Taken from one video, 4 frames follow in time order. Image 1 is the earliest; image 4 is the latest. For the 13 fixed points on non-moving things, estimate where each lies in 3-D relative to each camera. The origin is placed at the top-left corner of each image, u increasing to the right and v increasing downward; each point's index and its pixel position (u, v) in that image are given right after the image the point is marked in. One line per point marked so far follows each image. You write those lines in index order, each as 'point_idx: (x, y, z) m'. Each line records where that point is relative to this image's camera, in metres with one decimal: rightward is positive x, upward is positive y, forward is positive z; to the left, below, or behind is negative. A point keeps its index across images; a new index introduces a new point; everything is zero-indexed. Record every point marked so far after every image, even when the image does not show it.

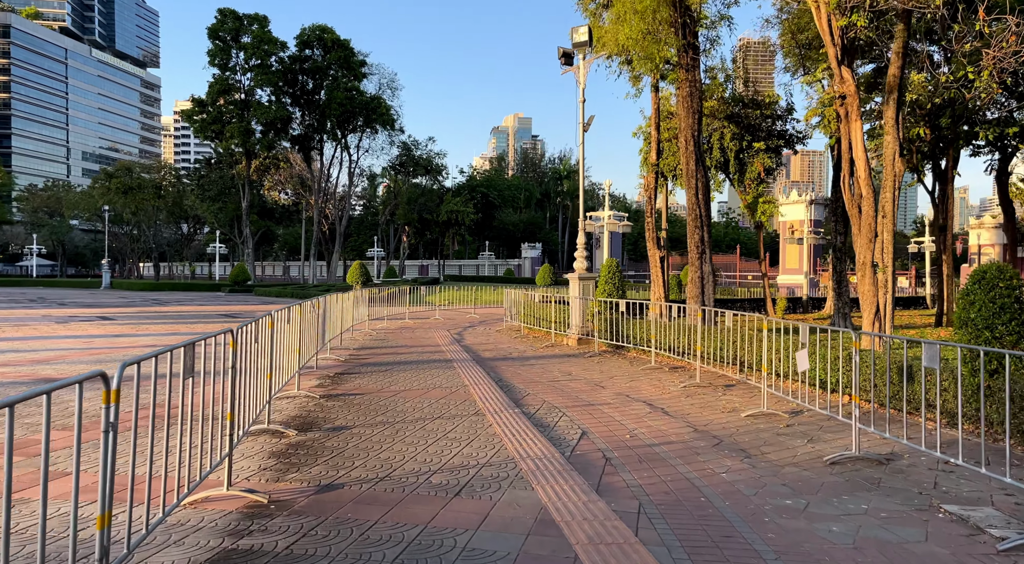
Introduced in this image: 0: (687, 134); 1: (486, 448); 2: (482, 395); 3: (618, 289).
0: (+3.3, +2.8, +12.2) m
1: (-0.2, -1.3, +4.9) m
2: (-0.3, -1.2, +6.9) m
3: (+2.1, -0.2, +12.2) m
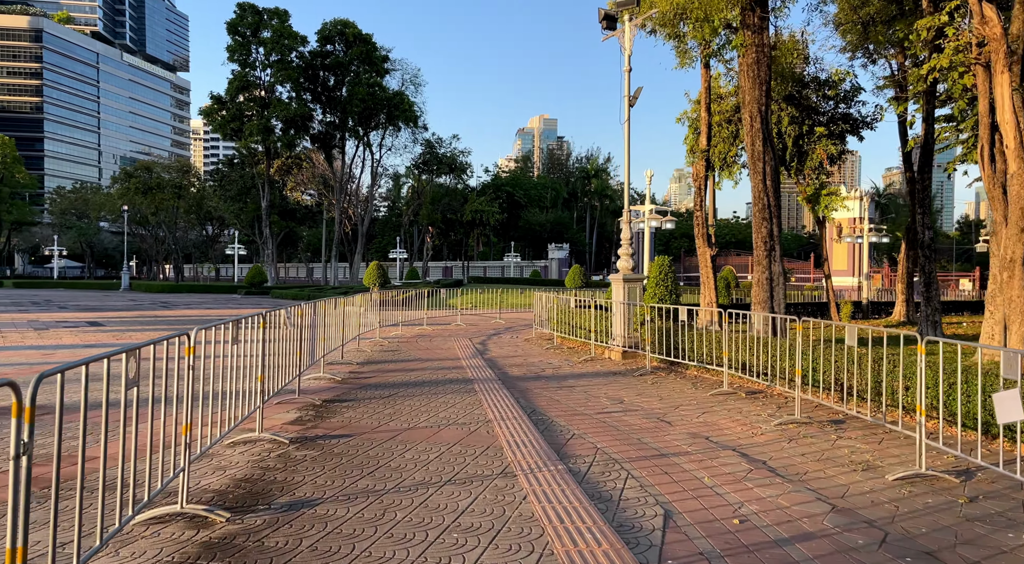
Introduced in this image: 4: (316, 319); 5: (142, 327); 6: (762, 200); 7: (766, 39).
0: (+3.8, +2.8, +10.3) m
1: (0.0, -1.3, +3.1) m
2: (0.0, -1.2, +5.1) m
3: (+2.6, -0.2, +10.2) m
4: (-2.4, -0.5, +8.0) m
5: (-8.5, -1.0, +14.9) m
6: (+4.0, +1.3, +10.3) m
7: (+4.0, +3.8, +10.2) m
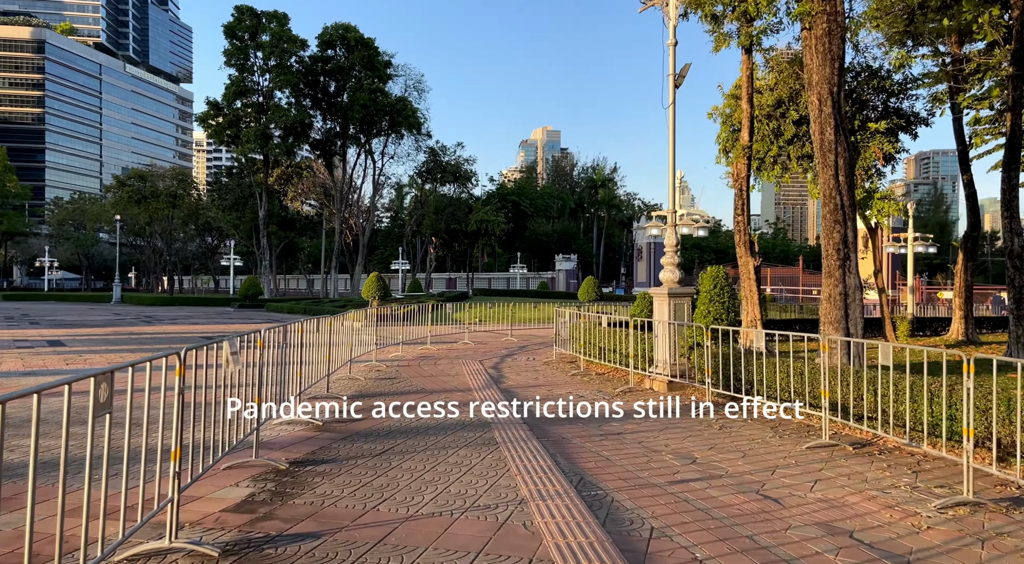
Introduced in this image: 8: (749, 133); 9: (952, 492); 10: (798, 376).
0: (+4.1, +2.6, +8.6) m
1: (+0.3, -1.3, +1.3) m
2: (+0.3, -1.3, +3.4) m
3: (+2.9, -0.4, +8.5) m
4: (-2.1, -0.6, +6.3) m
5: (-8.2, -1.3, +13.2) m
6: (+4.3, +1.1, +8.6) m
7: (+4.3, +3.6, +8.6) m
8: (+4.6, +2.9, +12.7) m
9: (+2.9, -1.4, +4.3) m
10: (+2.9, -1.0, +6.7) m
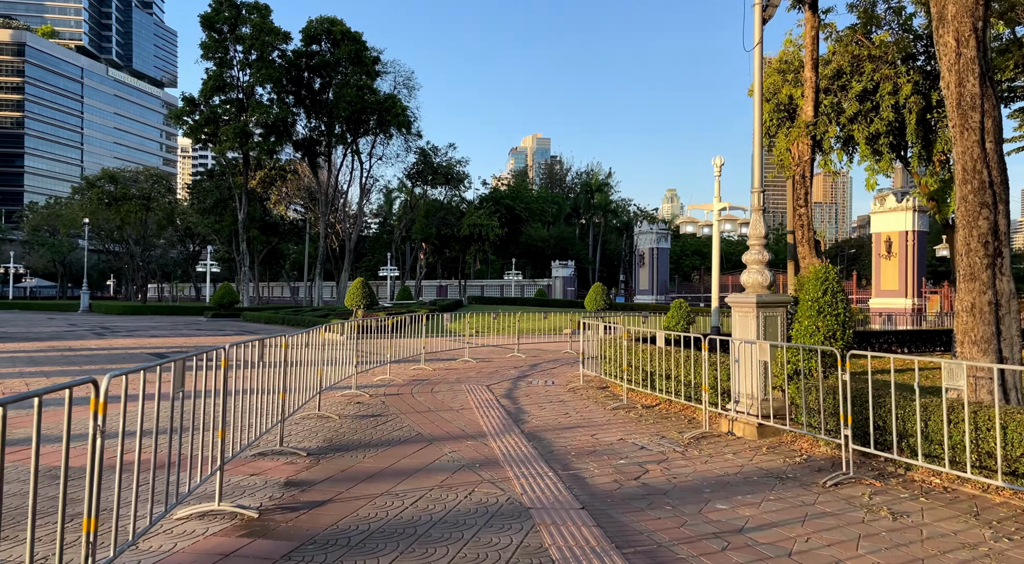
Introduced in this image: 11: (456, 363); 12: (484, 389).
0: (+4.4, +2.5, +6.3) m
1: (+0.7, -1.3, -1.0) m
2: (+0.6, -1.3, +1.0) m
3: (+3.1, -0.5, +6.2) m
4: (-1.8, -0.6, +3.9) m
5: (-8.0, -1.4, +10.7) m
6: (+4.5, +1.1, +6.3) m
7: (+4.6, +3.6, +6.3) m
8: (+4.8, +2.8, +10.5) m
9: (+3.2, -1.4, +2.0) m
10: (+3.2, -1.0, +4.4) m
11: (-1.1, -1.5, +12.4) m
12: (-0.4, -1.5, +9.2) m
